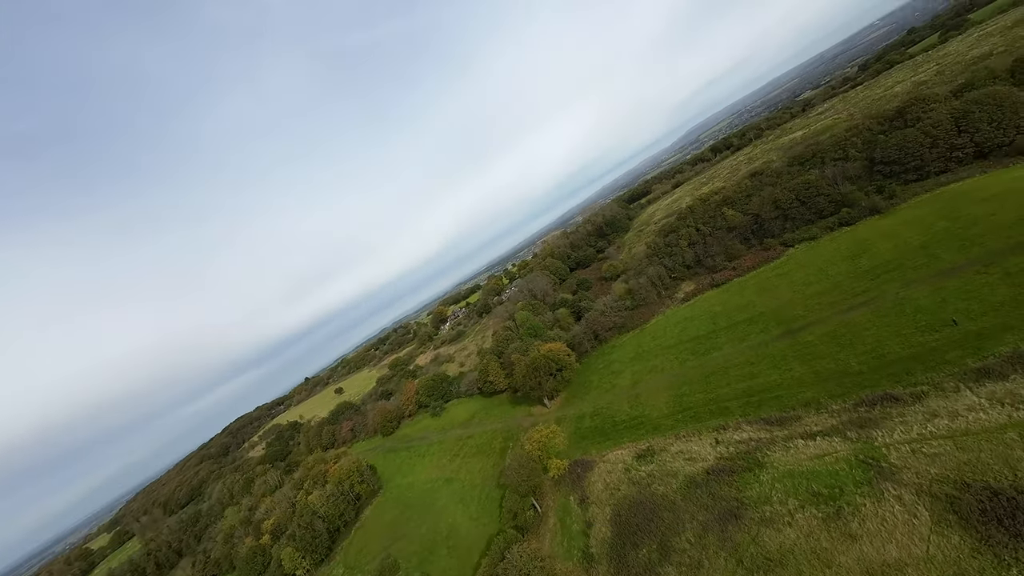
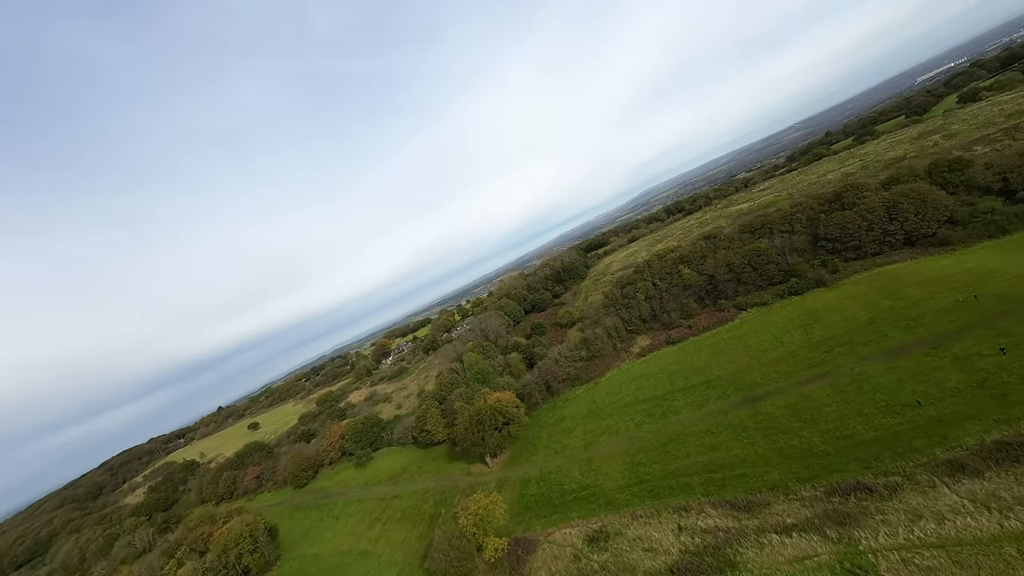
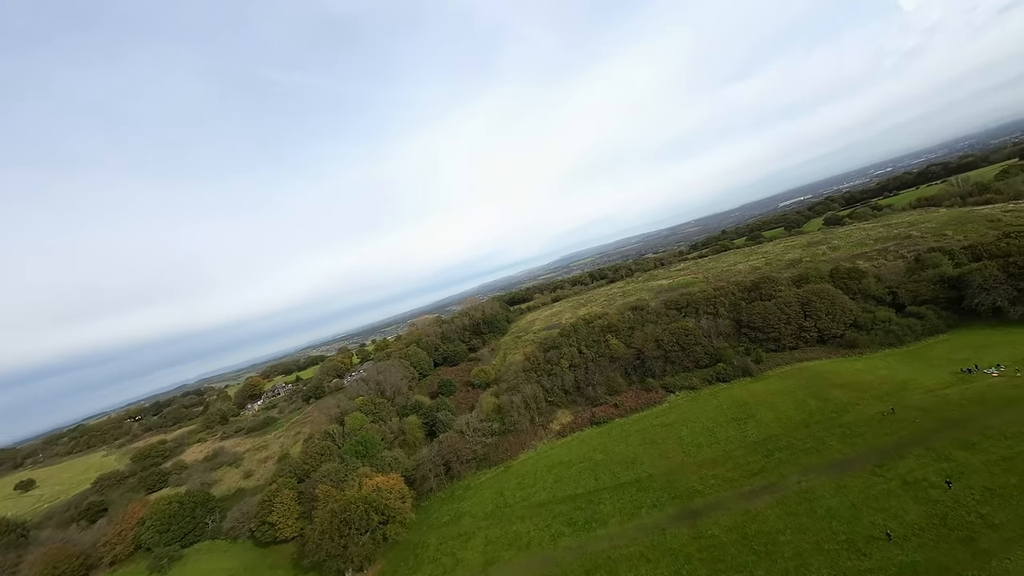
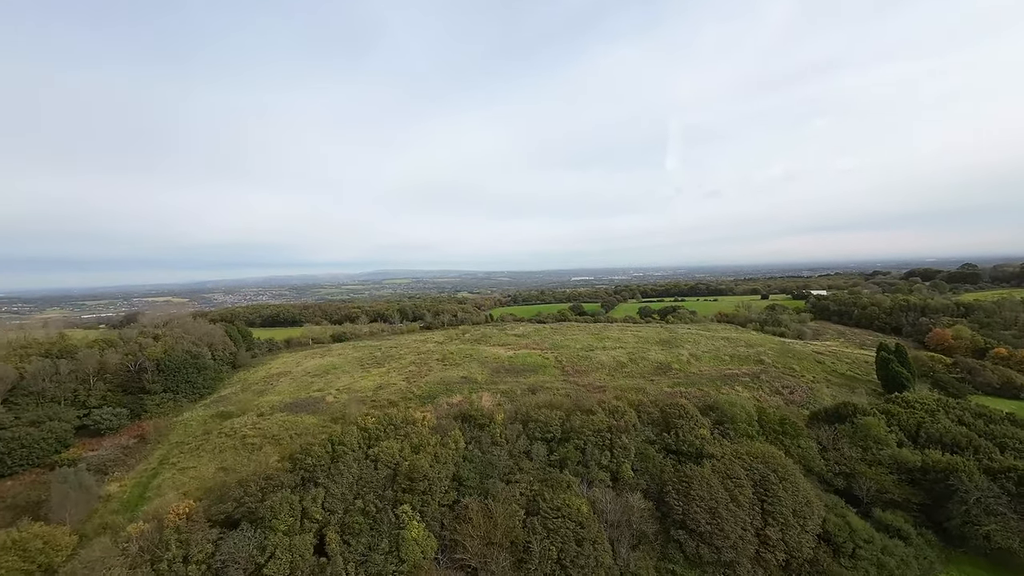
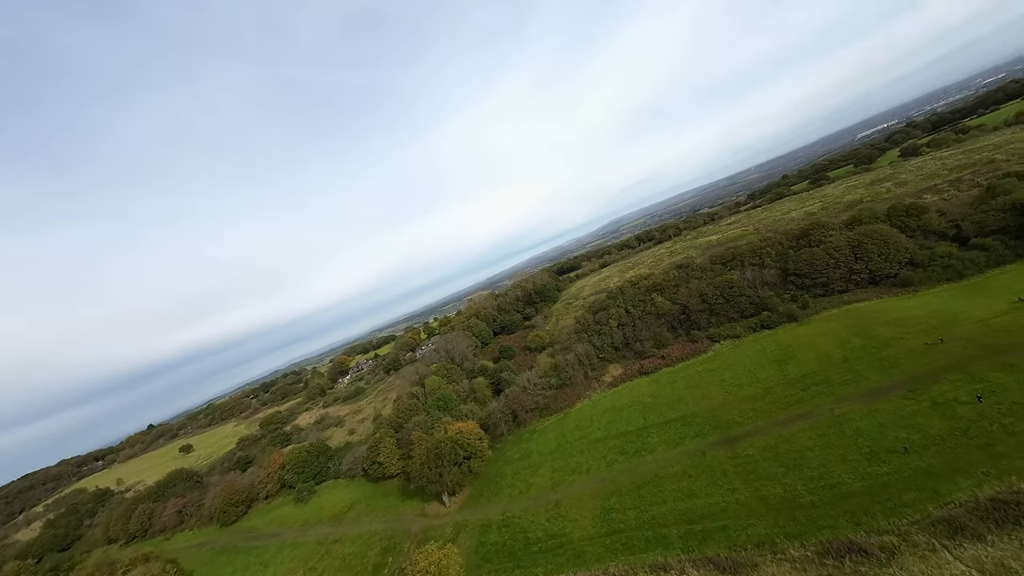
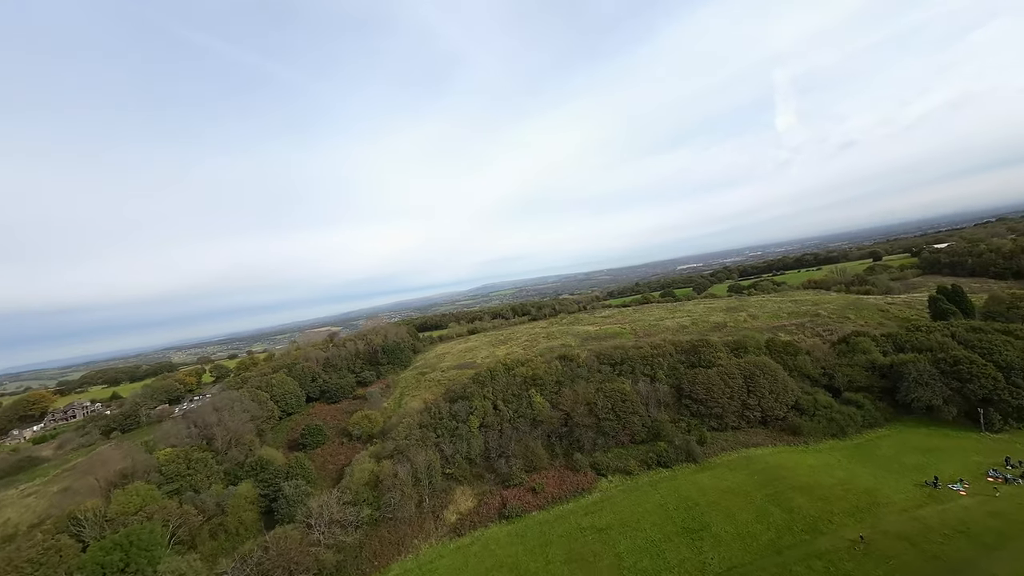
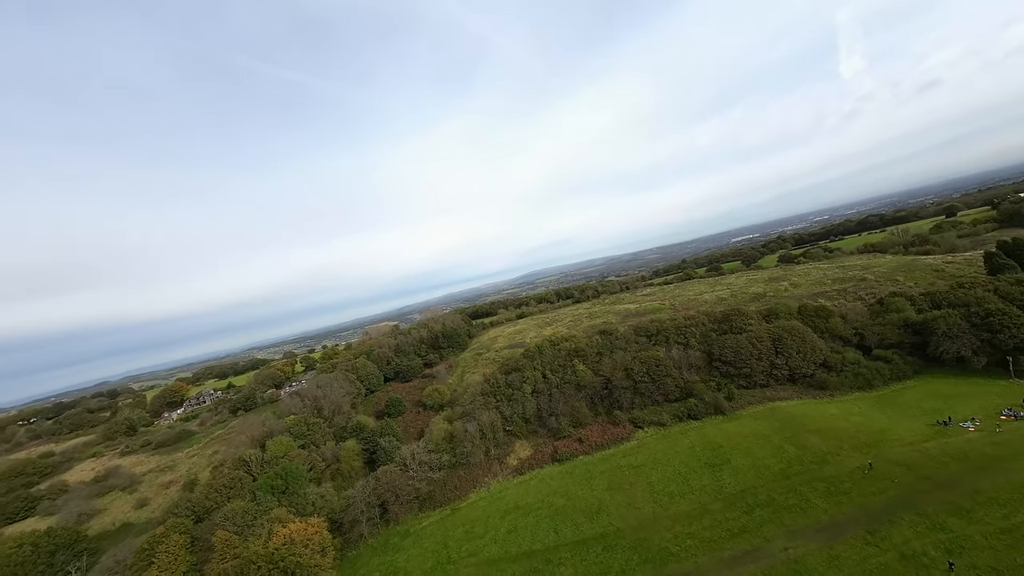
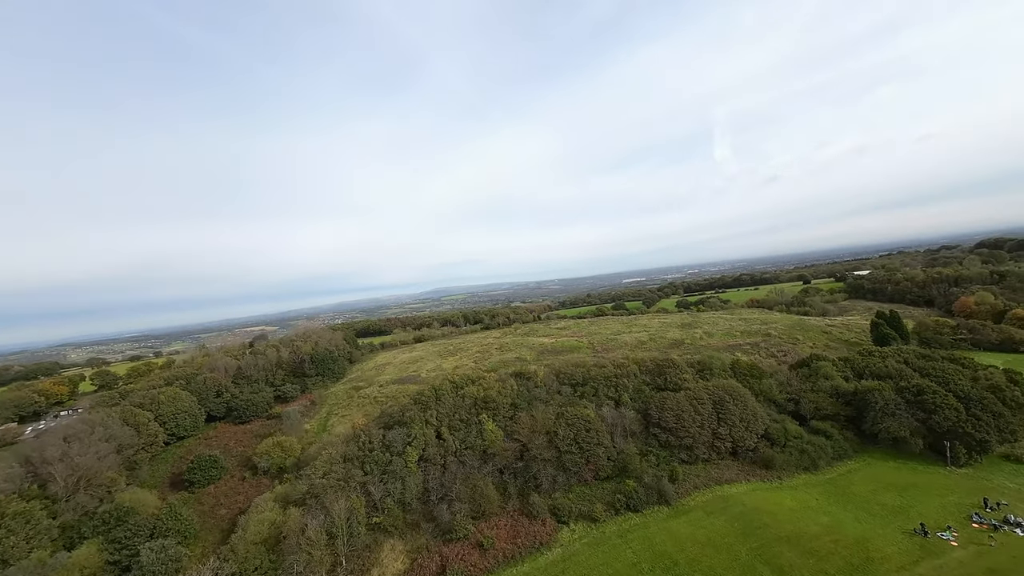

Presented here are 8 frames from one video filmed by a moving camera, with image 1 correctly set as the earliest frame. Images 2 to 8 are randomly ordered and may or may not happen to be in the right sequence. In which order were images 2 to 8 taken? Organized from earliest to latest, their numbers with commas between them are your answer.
2, 5, 3, 7, 6, 8, 4
